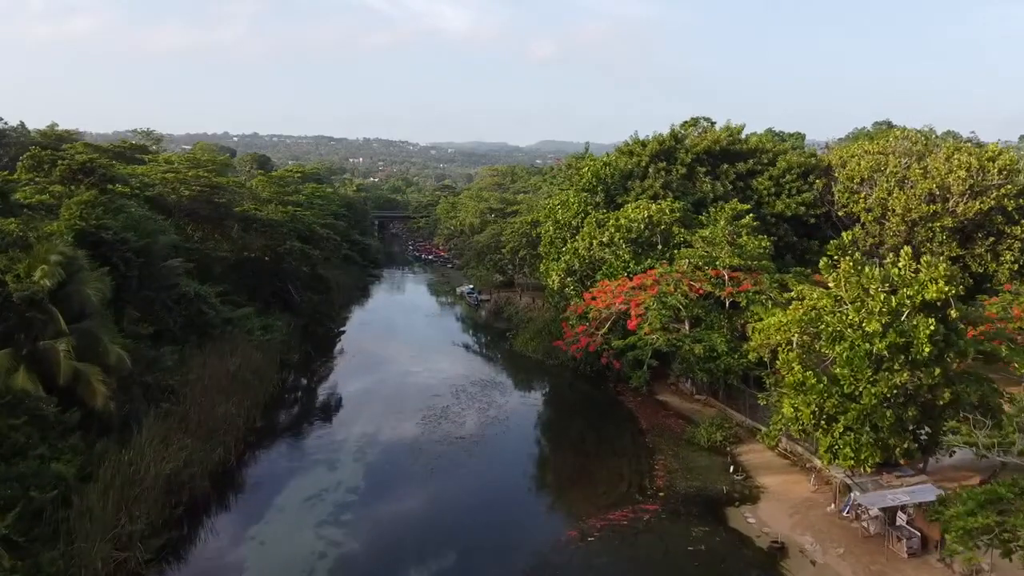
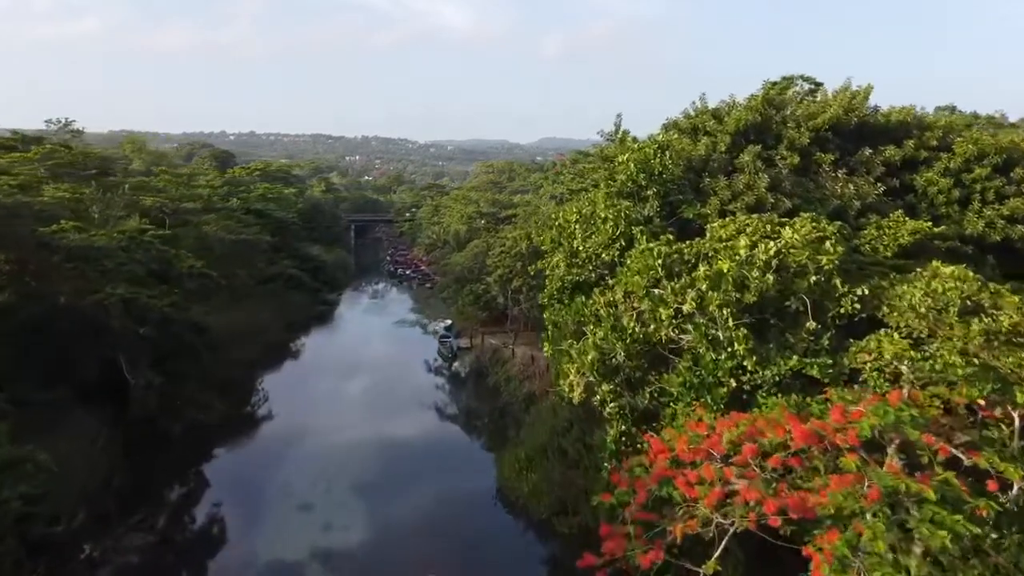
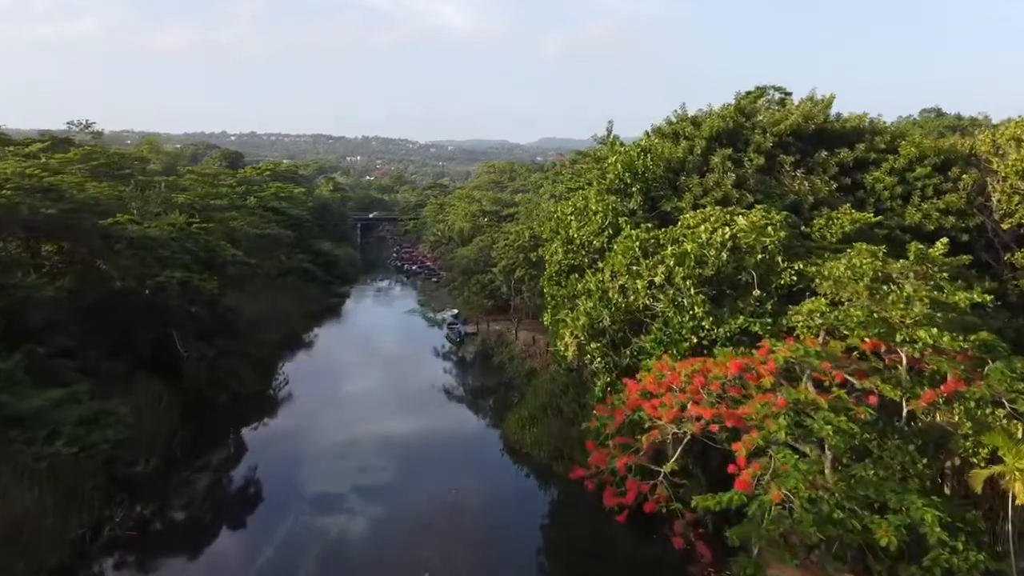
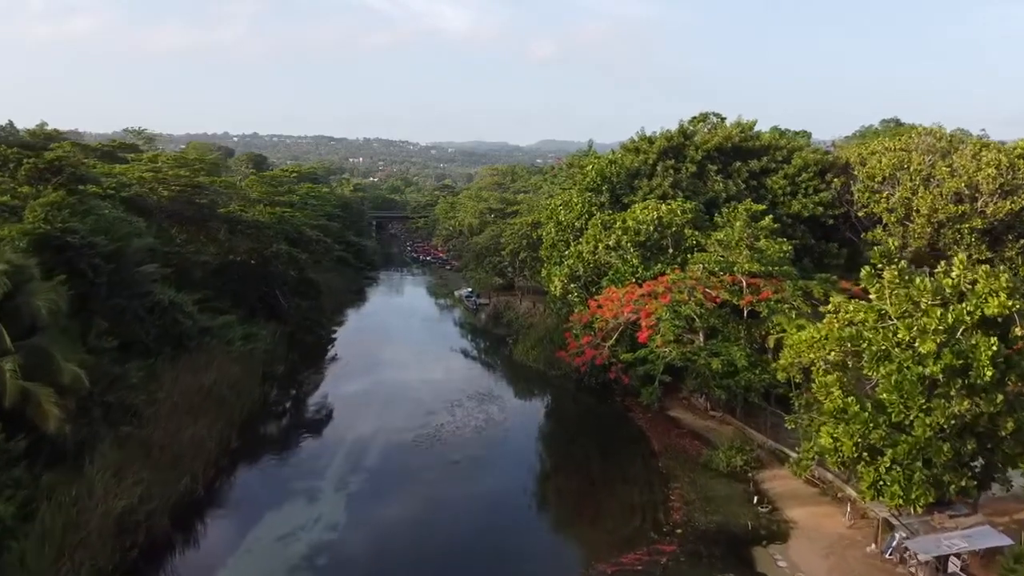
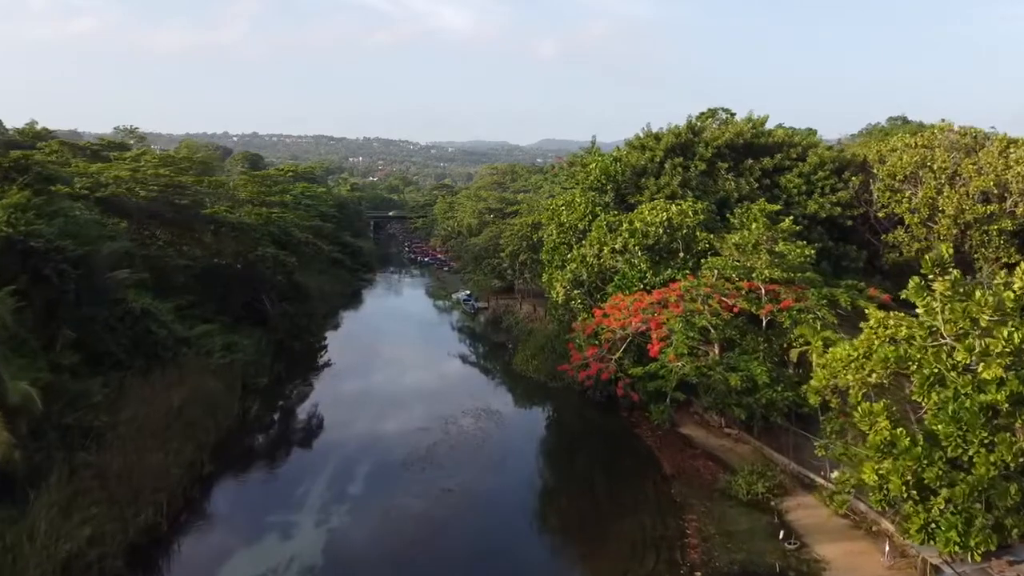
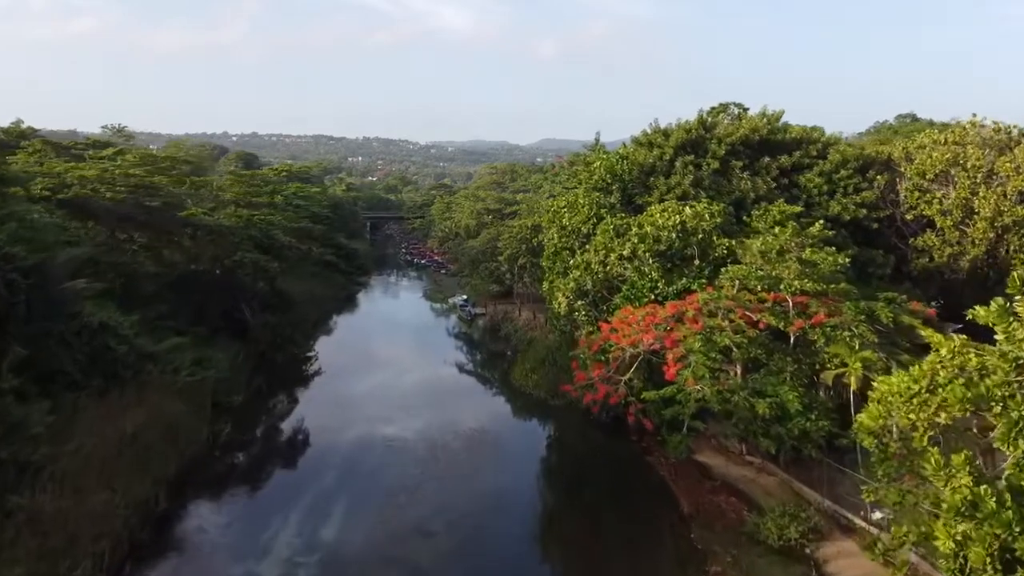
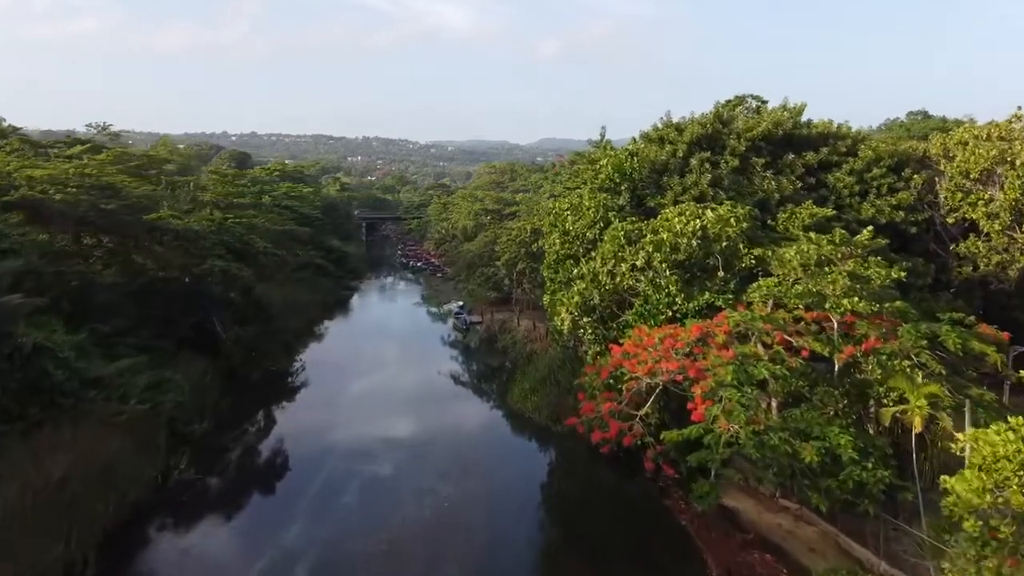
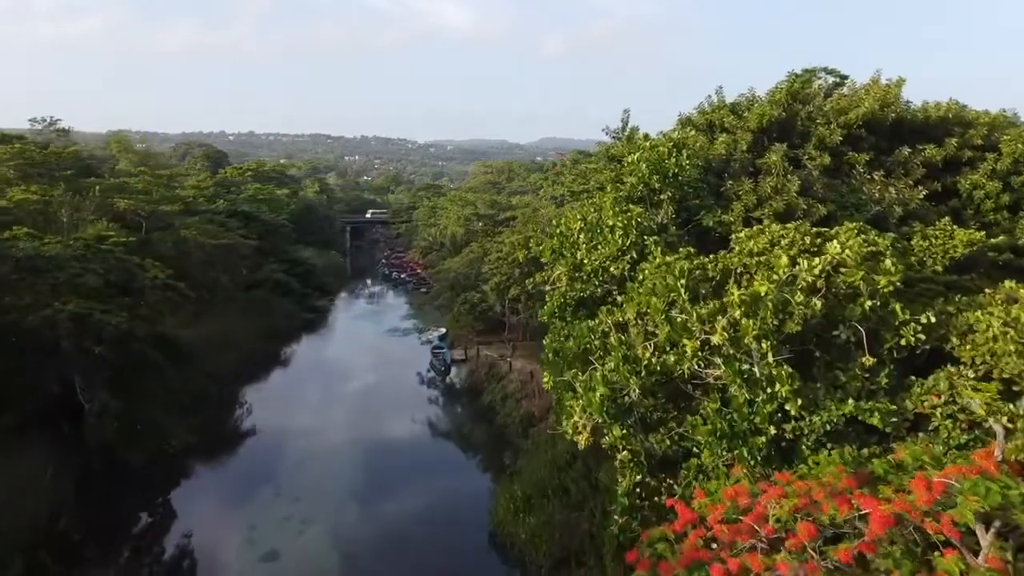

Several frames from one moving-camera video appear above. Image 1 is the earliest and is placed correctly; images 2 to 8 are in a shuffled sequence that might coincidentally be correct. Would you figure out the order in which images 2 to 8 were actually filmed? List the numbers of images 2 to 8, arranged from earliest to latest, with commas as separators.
4, 5, 6, 7, 3, 2, 8
